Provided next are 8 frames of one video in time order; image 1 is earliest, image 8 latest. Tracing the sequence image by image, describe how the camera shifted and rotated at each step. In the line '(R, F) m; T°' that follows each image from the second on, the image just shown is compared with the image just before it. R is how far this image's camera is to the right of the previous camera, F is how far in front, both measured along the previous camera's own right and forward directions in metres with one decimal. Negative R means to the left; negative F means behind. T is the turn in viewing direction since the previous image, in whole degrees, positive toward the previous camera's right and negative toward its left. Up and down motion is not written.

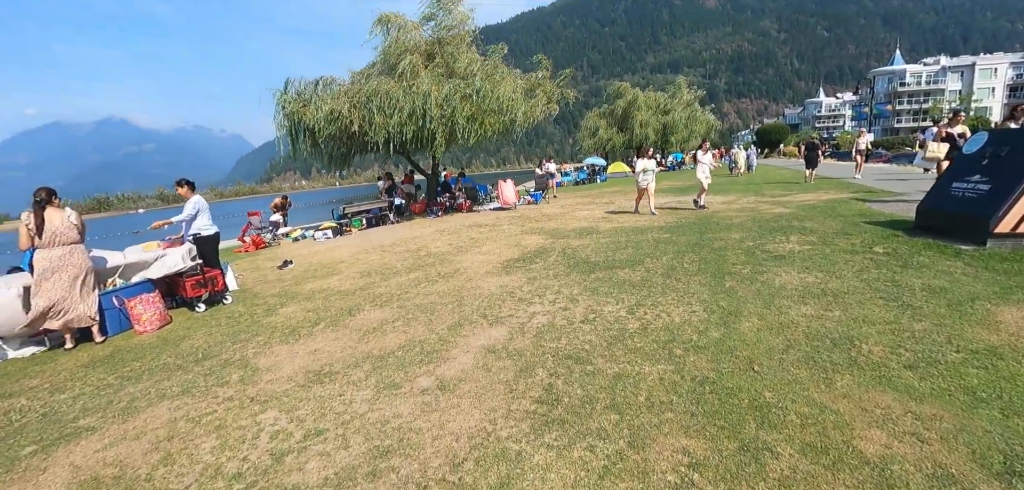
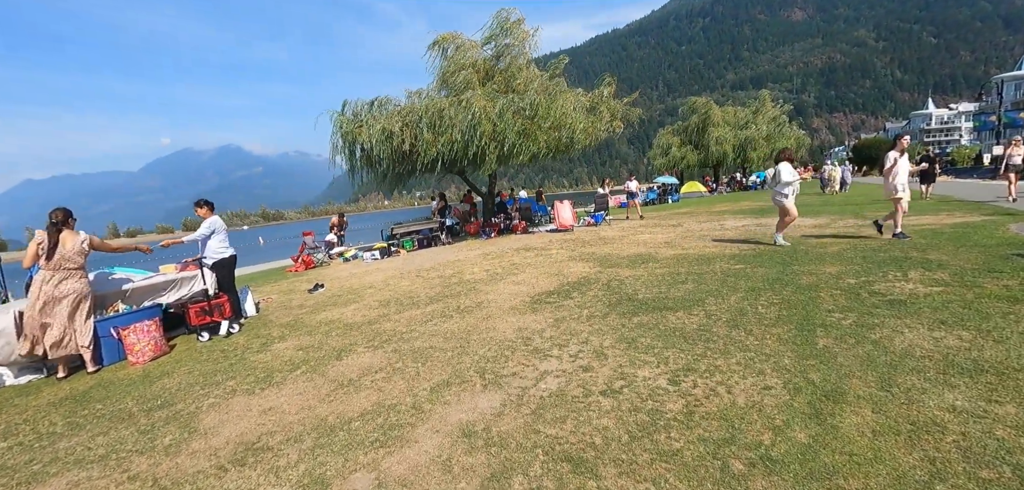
(+0.6, +1.3) m; -8°
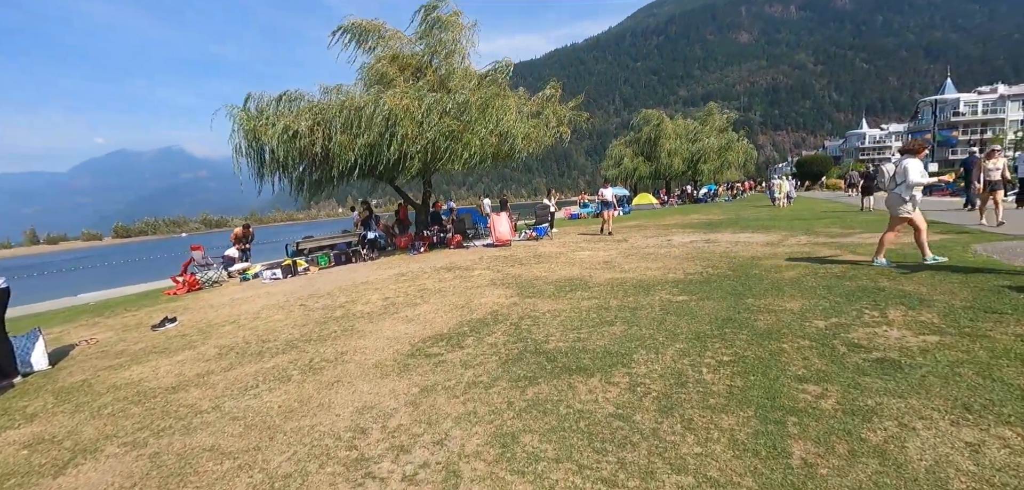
(+0.9, +1.7) m; +5°
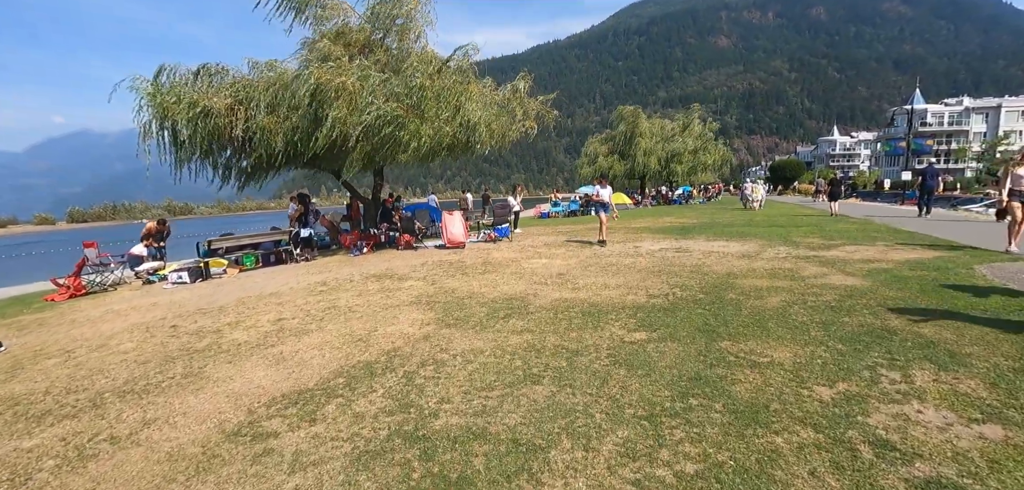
(+0.7, +1.6) m; +3°
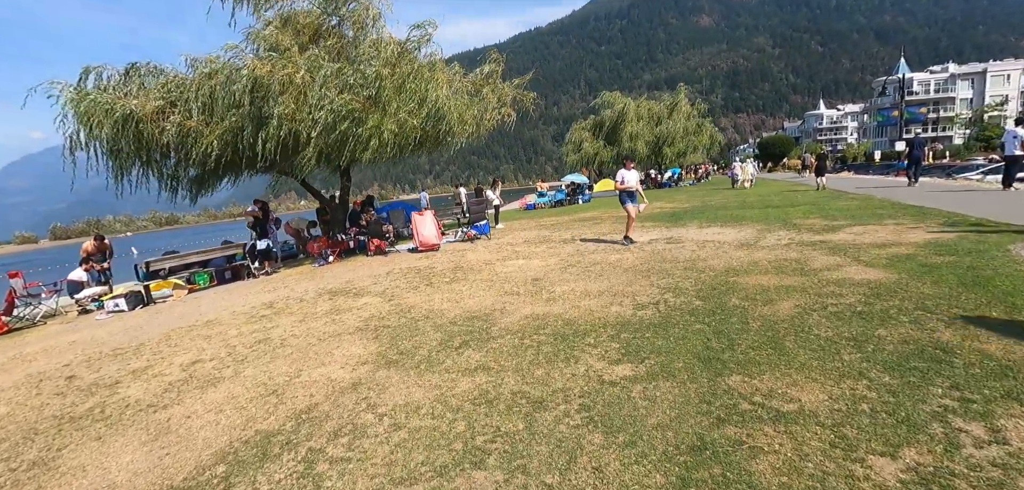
(+0.4, +1.2) m; +1°
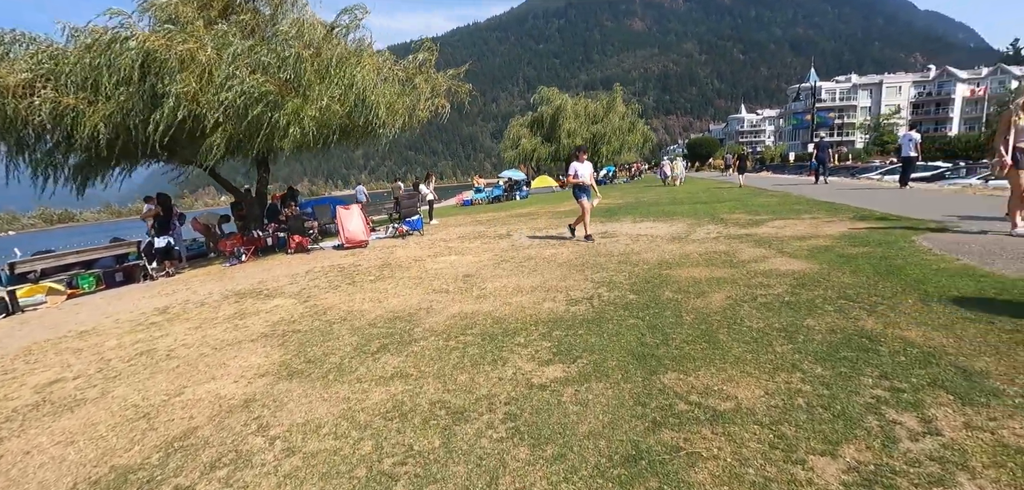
(+0.1, +0.4) m; +7°
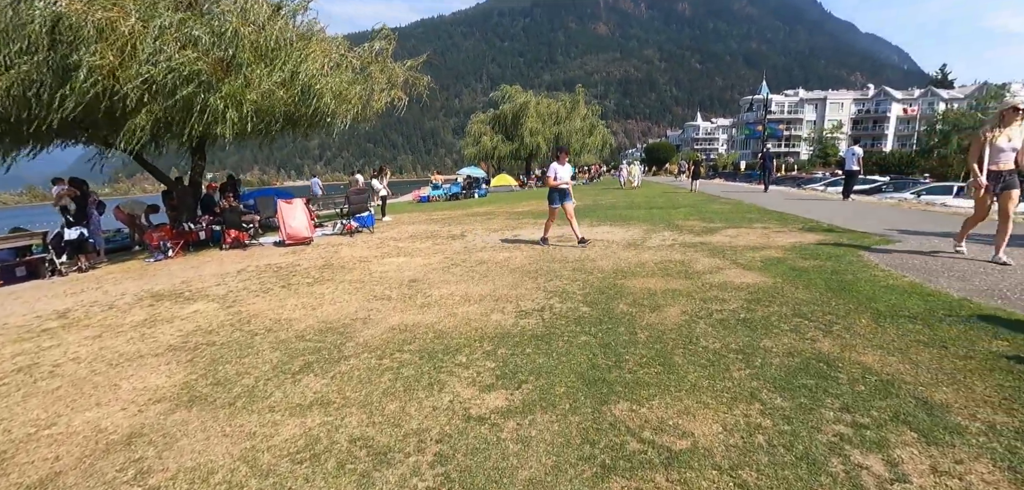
(+0.1, +0.4) m; +5°
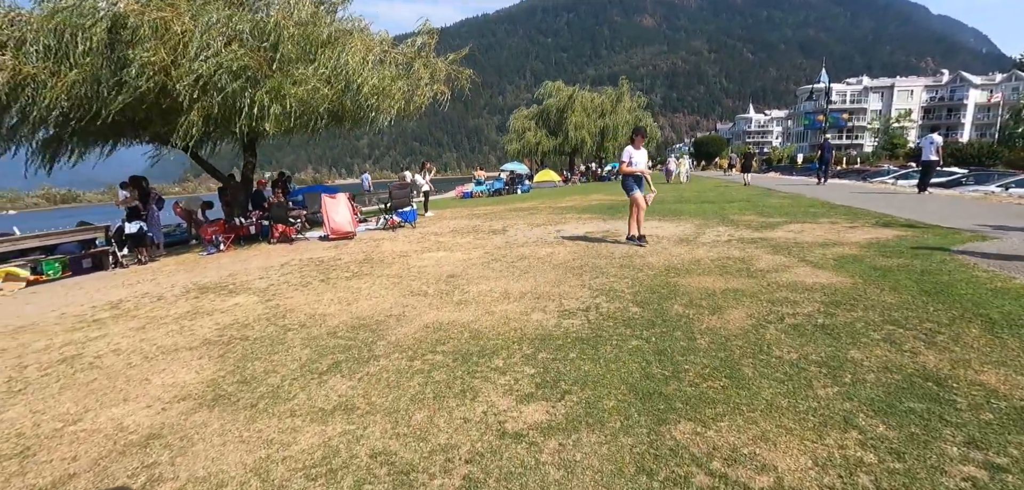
(0.0, +0.4) m; -5°
